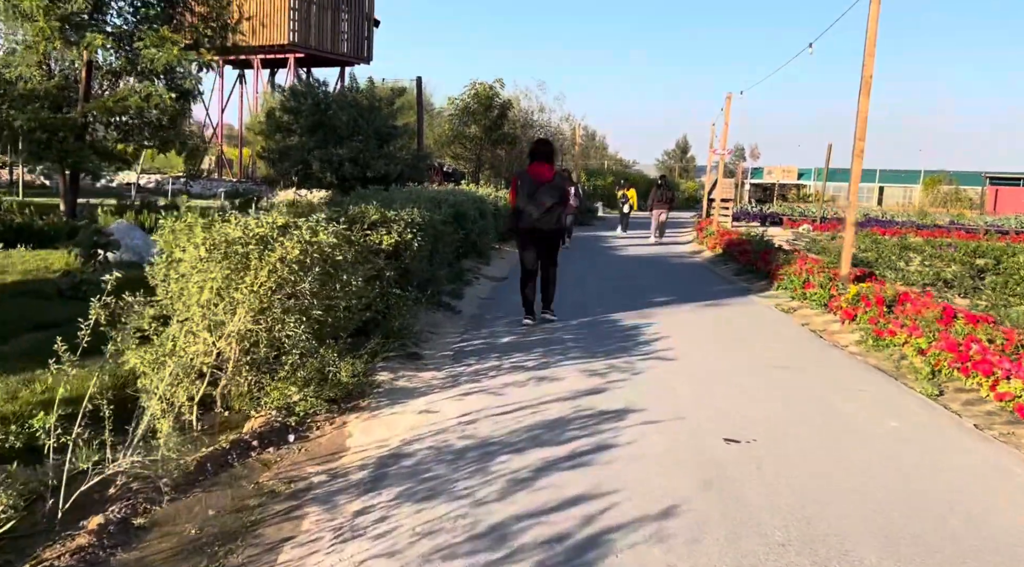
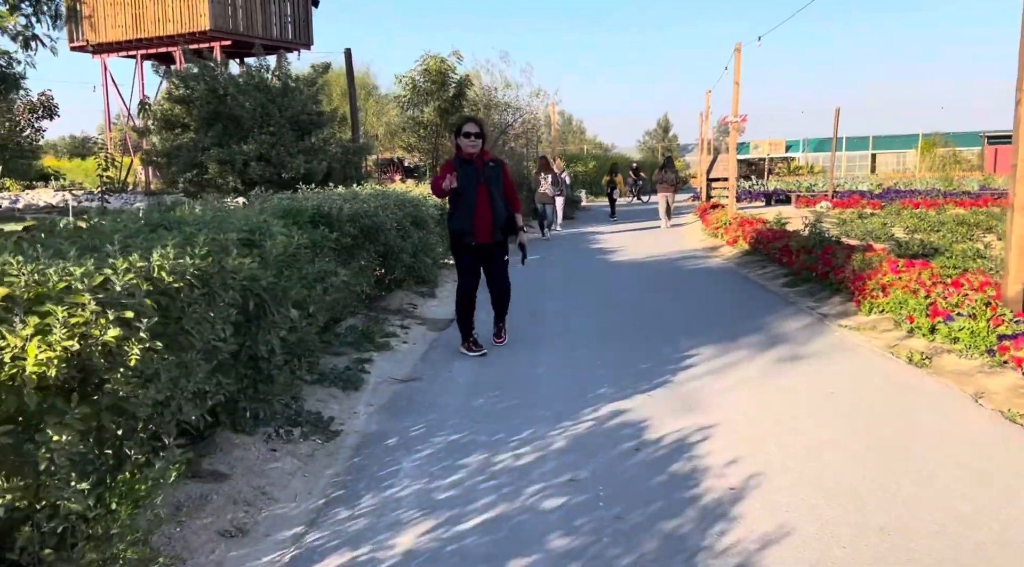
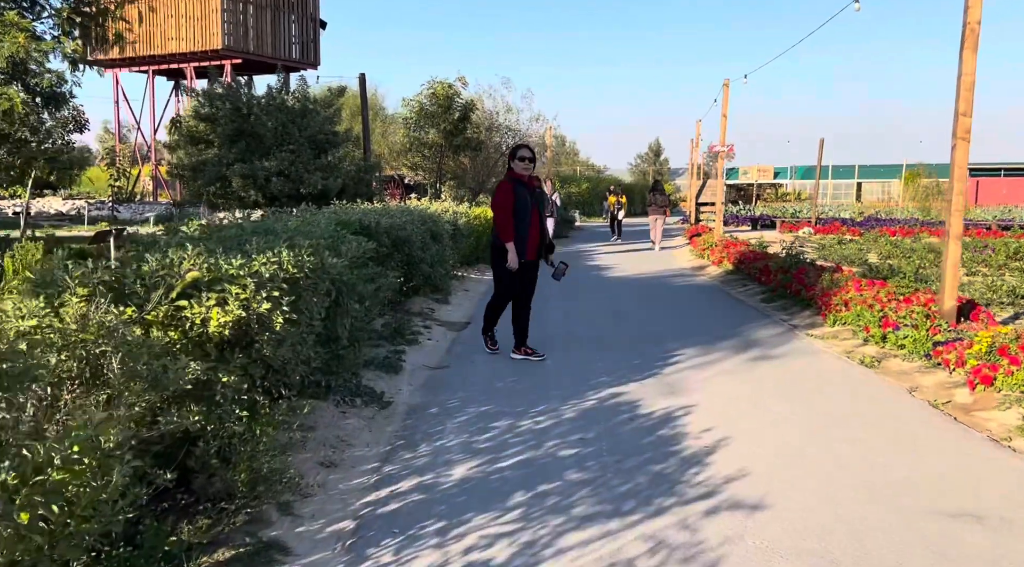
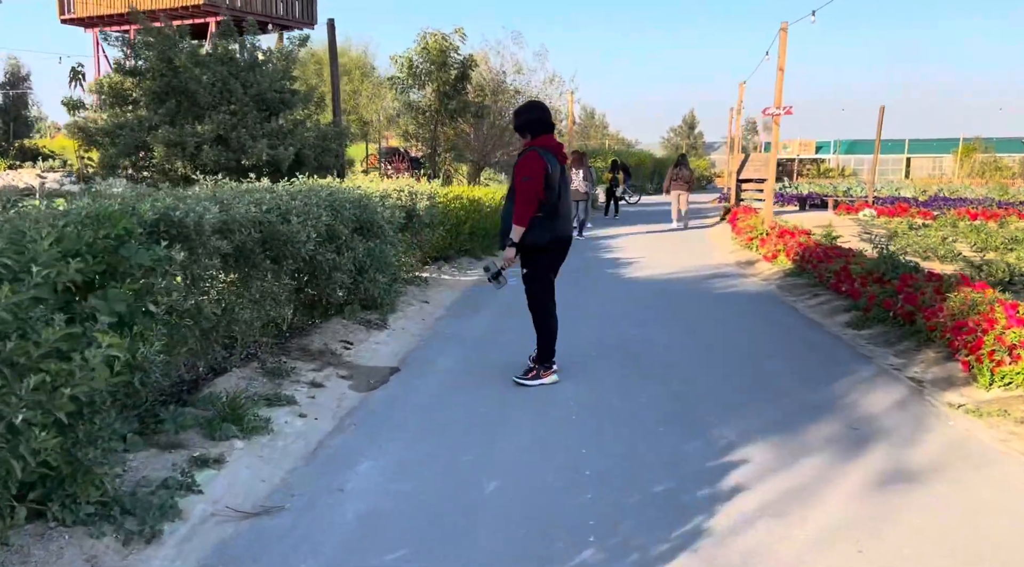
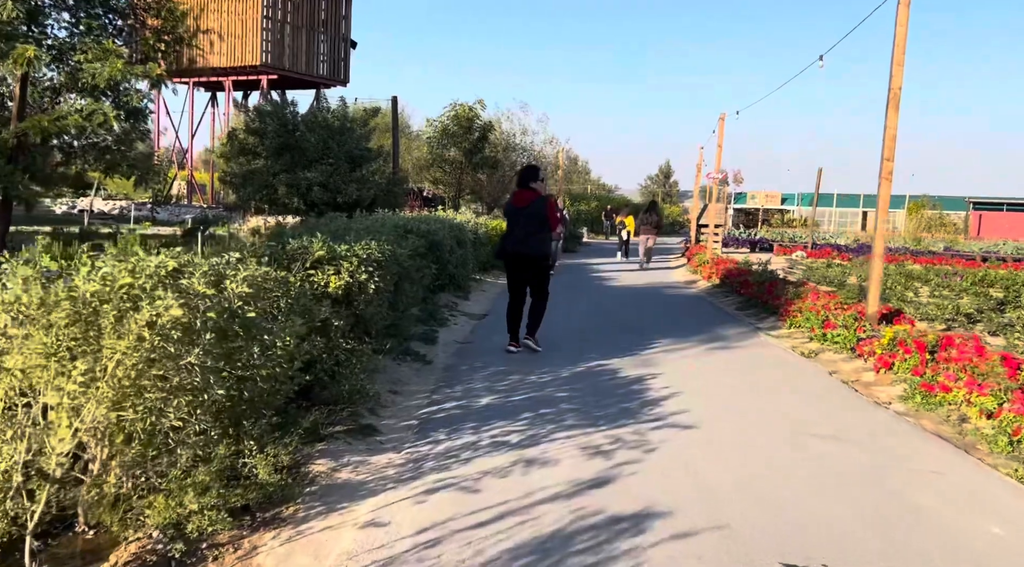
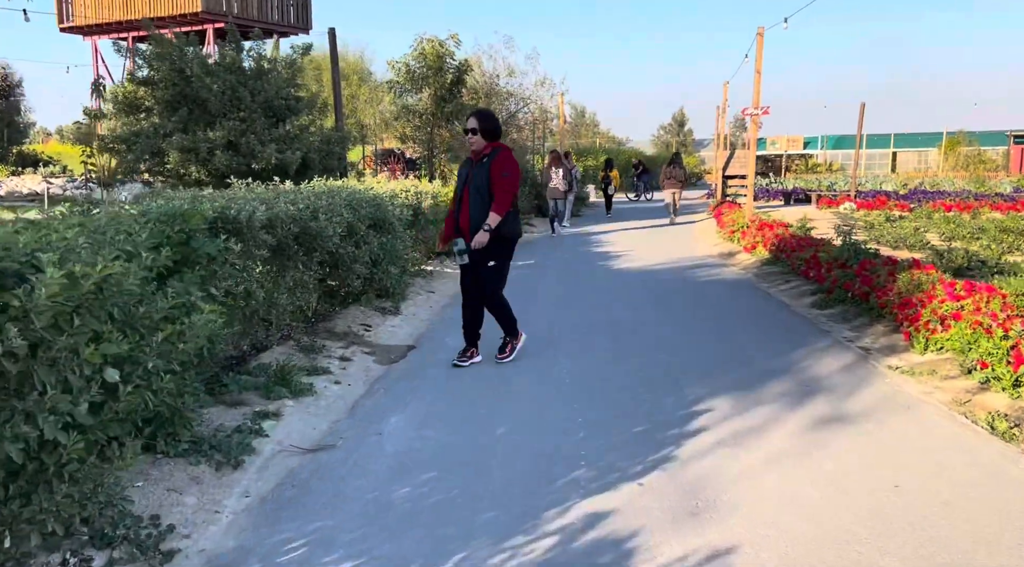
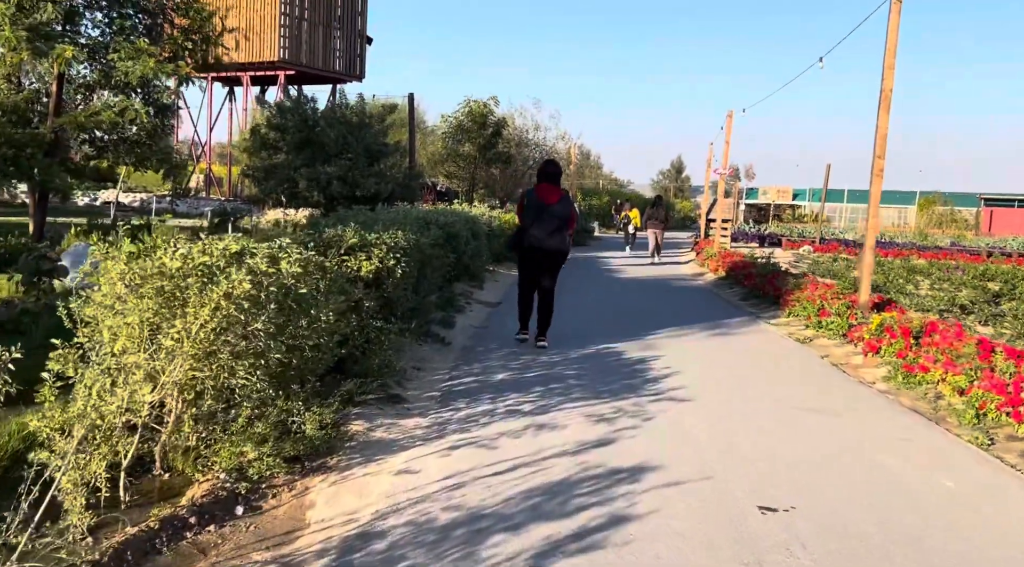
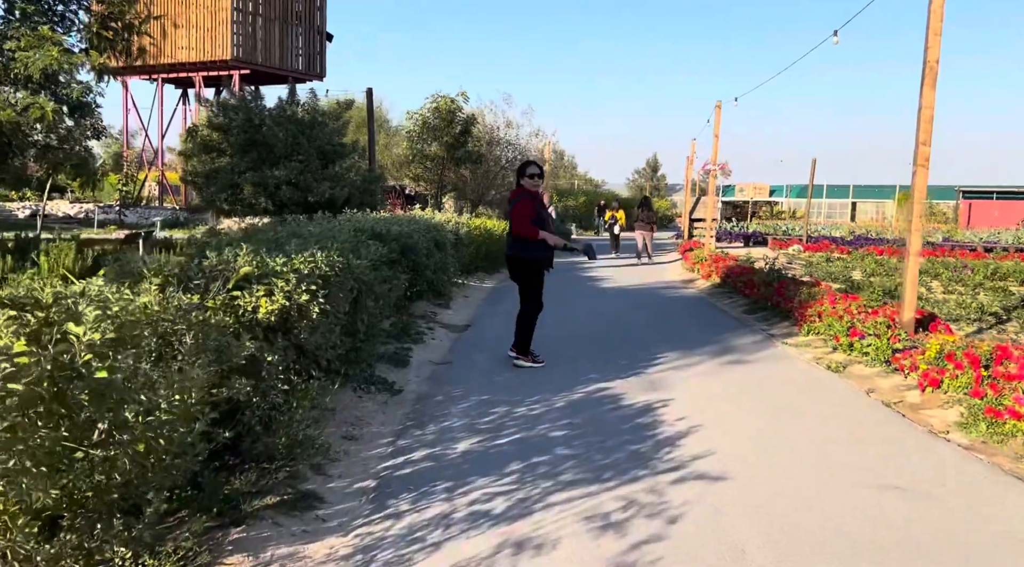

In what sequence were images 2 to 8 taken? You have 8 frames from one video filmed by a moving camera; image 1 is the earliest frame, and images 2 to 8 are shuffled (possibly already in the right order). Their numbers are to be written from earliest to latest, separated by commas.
7, 5, 8, 3, 2, 6, 4
